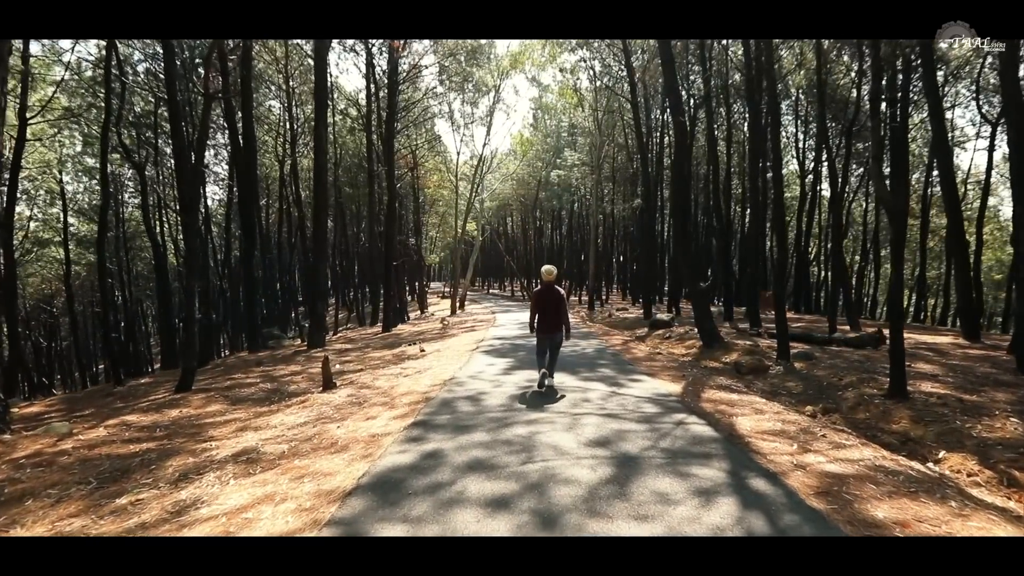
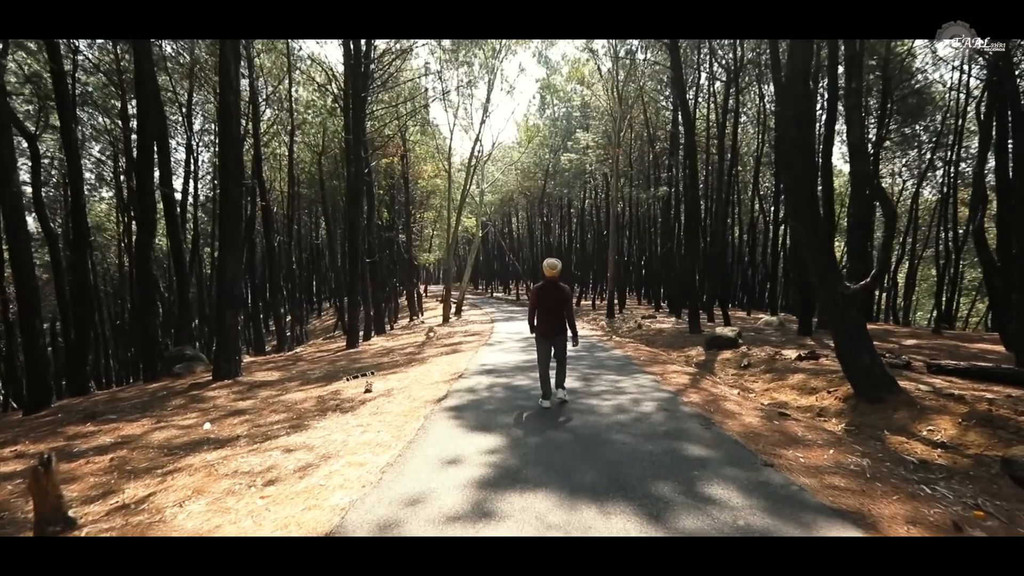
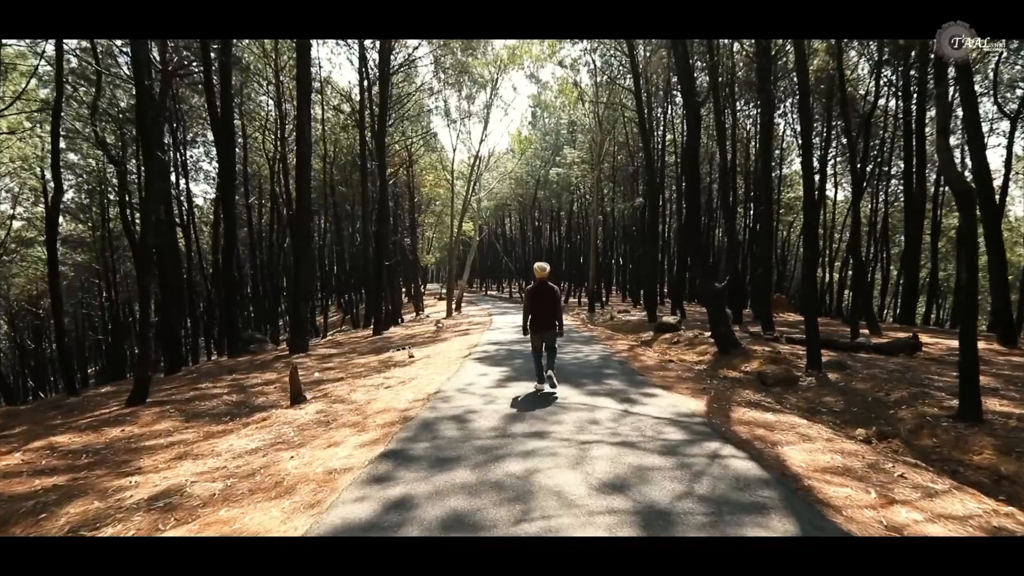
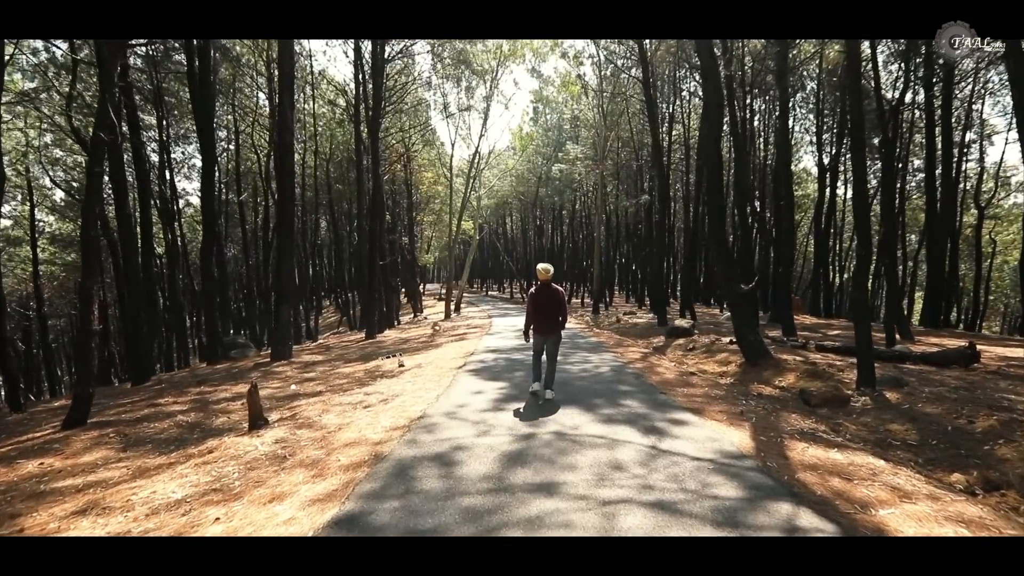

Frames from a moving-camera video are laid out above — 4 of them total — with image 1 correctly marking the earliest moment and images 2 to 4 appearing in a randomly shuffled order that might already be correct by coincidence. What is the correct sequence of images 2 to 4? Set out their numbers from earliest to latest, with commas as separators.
3, 4, 2
